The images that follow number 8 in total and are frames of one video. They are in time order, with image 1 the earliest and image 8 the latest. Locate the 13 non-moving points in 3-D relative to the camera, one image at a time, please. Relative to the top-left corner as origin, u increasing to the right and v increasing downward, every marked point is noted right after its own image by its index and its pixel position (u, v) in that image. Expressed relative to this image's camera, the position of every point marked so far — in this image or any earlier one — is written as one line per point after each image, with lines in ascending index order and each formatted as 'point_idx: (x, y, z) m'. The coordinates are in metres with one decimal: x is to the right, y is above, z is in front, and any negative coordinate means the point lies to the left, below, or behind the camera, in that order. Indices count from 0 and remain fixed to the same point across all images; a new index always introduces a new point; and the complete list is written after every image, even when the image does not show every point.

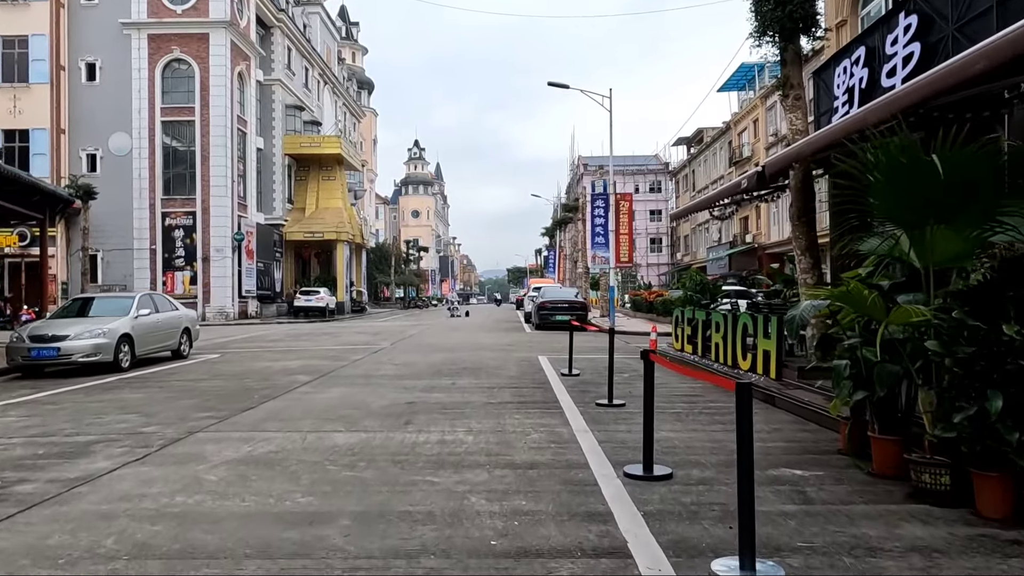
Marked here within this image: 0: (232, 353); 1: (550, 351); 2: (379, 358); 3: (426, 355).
0: (-6.6, -1.5, +18.1) m
1: (+0.8, -1.5, +17.4) m
2: (-2.7, -1.5, +15.7) m
3: (-1.9, -1.4, +16.4) m
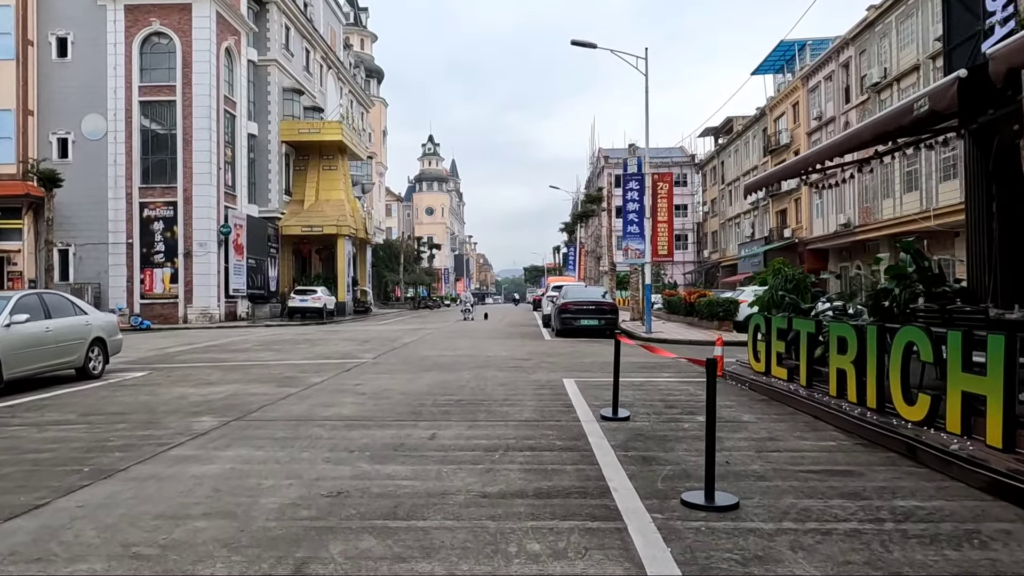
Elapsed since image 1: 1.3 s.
0: (-6.3, -1.5, +14.0) m
1: (+1.1, -1.4, +13.1) m
2: (-2.5, -1.4, +11.5) m
3: (-1.6, -1.4, +12.2) m
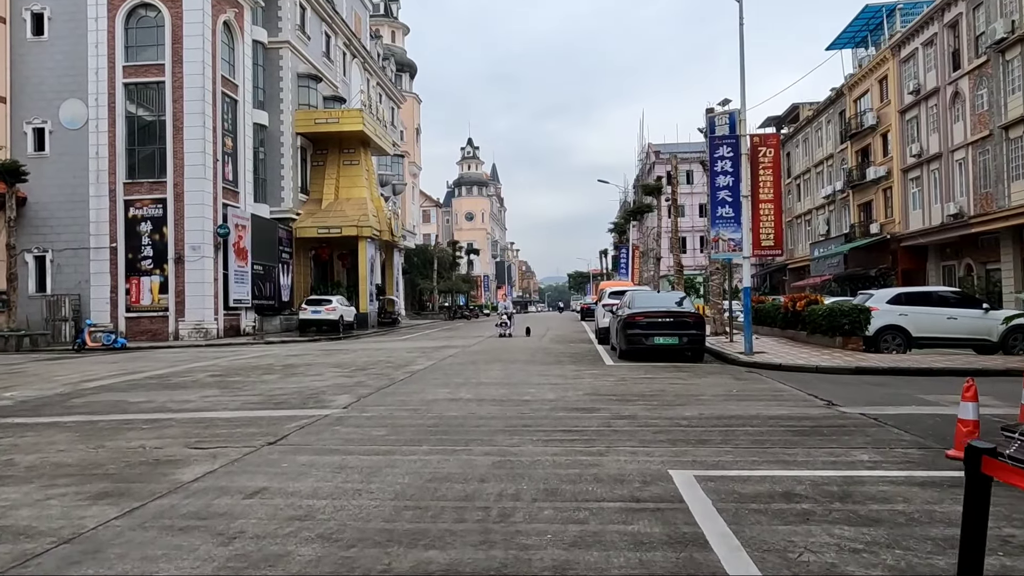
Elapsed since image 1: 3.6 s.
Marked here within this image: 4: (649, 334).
0: (-5.7, -1.6, +8.6) m
1: (+1.6, -1.5, +7.2) m
2: (-2.0, -1.5, +5.9) m
3: (-1.1, -1.5, +6.5) m
4: (+2.9, -1.0, +16.3) m
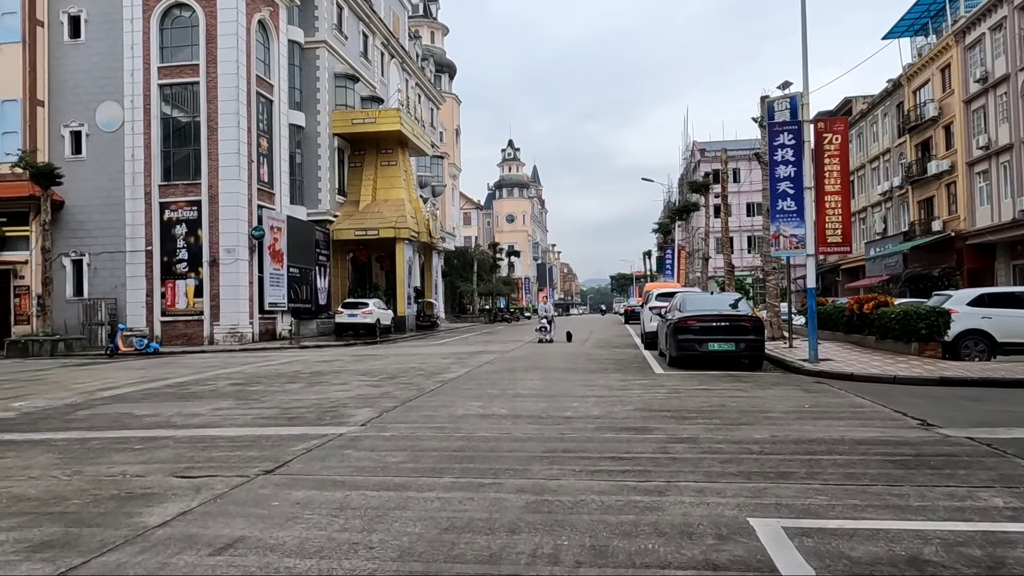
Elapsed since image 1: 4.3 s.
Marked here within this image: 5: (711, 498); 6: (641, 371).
0: (-5.4, -1.7, +7.7) m
1: (+1.9, -1.5, +6.0) m
2: (-1.8, -1.5, +4.8) m
3: (-0.9, -1.5, +5.3) m
4: (+3.7, -1.0, +15.0) m
5: (+1.4, -1.5, +5.3) m
6: (+2.5, -1.6, +14.8) m
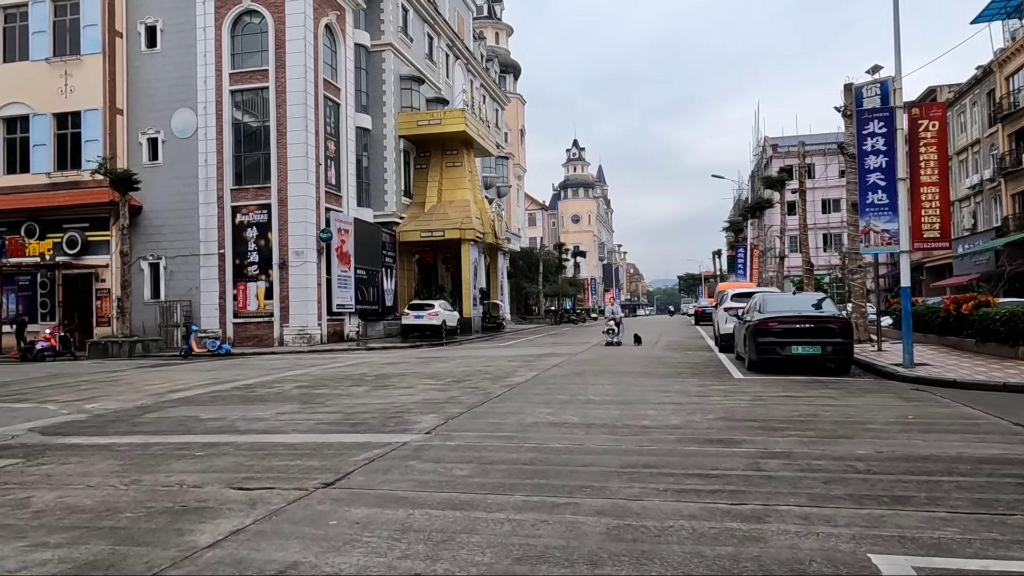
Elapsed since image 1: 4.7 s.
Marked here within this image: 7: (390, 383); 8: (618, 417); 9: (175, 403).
0: (-4.6, -1.7, +7.6) m
1: (+2.5, -1.5, +5.2) m
2: (-1.4, -1.5, +4.4) m
3: (-0.4, -1.5, +4.9) m
4: (+5.0, -1.0, +14.1) m
5: (+1.9, -1.5, +4.6) m
6: (+3.8, -1.6, +14.0) m
7: (-2.2, -1.7, +13.9) m
8: (+1.3, -1.5, +9.1) m
9: (-5.3, -1.8, +12.0) m
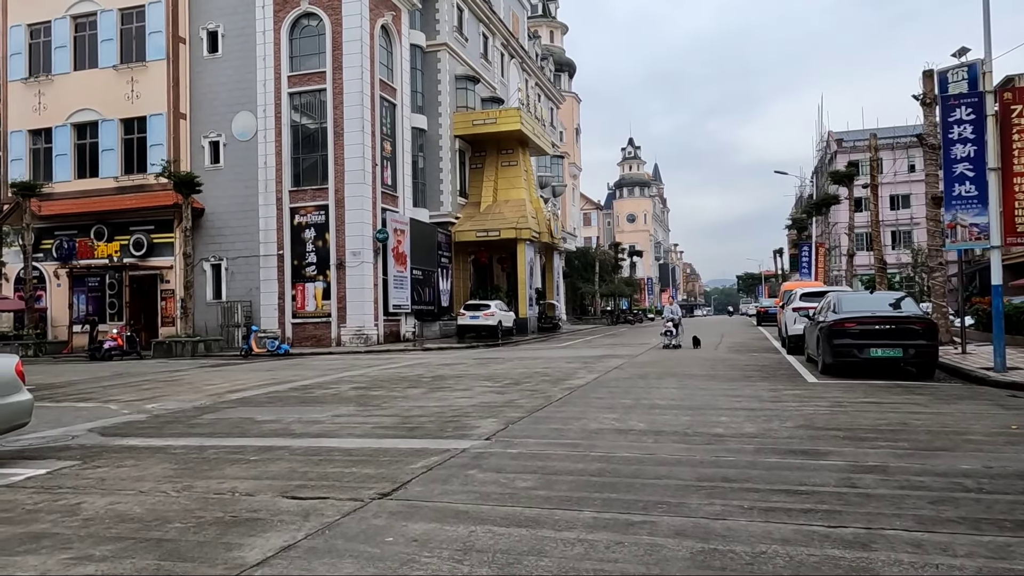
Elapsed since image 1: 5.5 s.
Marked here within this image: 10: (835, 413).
0: (-4.0, -1.7, +7.5) m
1: (+2.9, -1.4, +4.6) m
2: (-1.0, -1.5, +4.1) m
3: (0.0, -1.5, +4.4) m
4: (+6.1, -1.0, +13.3) m
5: (+2.3, -1.4, +4.0) m
6: (+4.9, -1.6, +13.3) m
7: (-1.2, -1.7, +13.6) m
8: (+2.0, -1.5, +8.5) m
9: (-4.4, -1.8, +11.9) m
10: (+3.9, -1.5, +9.2) m
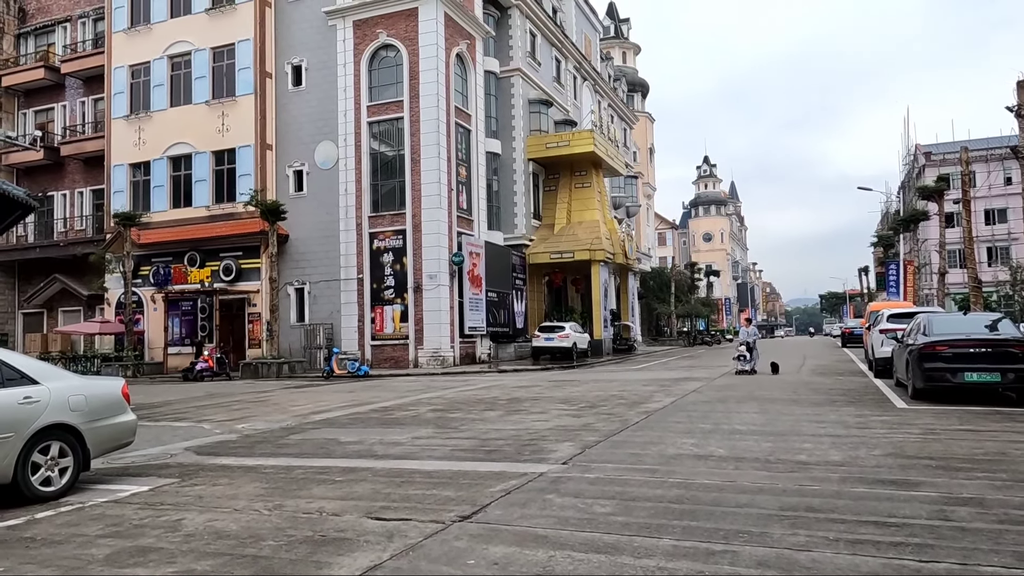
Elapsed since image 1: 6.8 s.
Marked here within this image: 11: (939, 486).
0: (-3.2, -2.0, +7.9) m
1: (+3.4, -1.6, +4.4) m
2: (-0.5, -1.7, +4.2) m
3: (+0.5, -1.6, +4.5) m
4: (+7.4, -1.4, +12.7) m
5: (+2.7, -1.6, +3.9) m
6: (+6.2, -2.0, +12.8) m
7: (+0.2, -2.2, +13.7) m
8: (+2.8, -1.8, +8.4) m
9: (-3.2, -2.2, +12.3) m
10: (+4.8, -1.8, +8.8) m
11: (+3.6, -1.7, +6.4) m
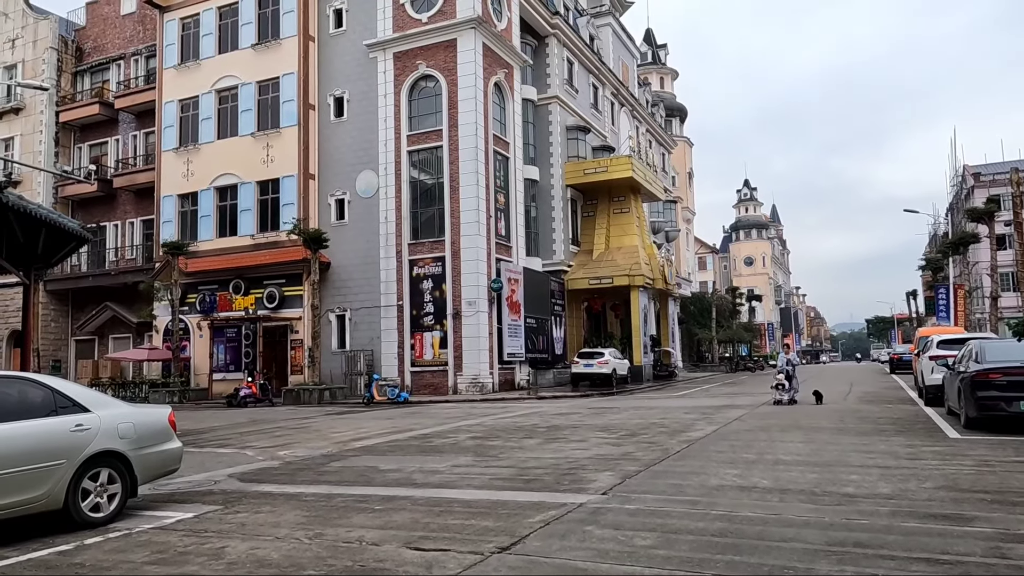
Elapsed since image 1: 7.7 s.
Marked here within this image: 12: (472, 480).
0: (-2.8, -2.3, +8.0) m
1: (+3.6, -1.7, +4.2) m
2: (-0.3, -1.8, +4.2) m
3: (+0.7, -1.8, +4.4) m
4: (+8.0, -1.8, +12.2) m
5: (+2.9, -1.7, +3.7) m
6: (+6.8, -2.4, +12.4) m
7: (+0.9, -2.6, +13.6) m
8: (+3.3, -2.1, +8.2) m
9: (-2.5, -2.7, +12.4) m
10: (+5.2, -2.1, +8.5) m
11: (+3.9, -1.9, +6.1) m
12: (-0.5, -2.3, +9.1) m
